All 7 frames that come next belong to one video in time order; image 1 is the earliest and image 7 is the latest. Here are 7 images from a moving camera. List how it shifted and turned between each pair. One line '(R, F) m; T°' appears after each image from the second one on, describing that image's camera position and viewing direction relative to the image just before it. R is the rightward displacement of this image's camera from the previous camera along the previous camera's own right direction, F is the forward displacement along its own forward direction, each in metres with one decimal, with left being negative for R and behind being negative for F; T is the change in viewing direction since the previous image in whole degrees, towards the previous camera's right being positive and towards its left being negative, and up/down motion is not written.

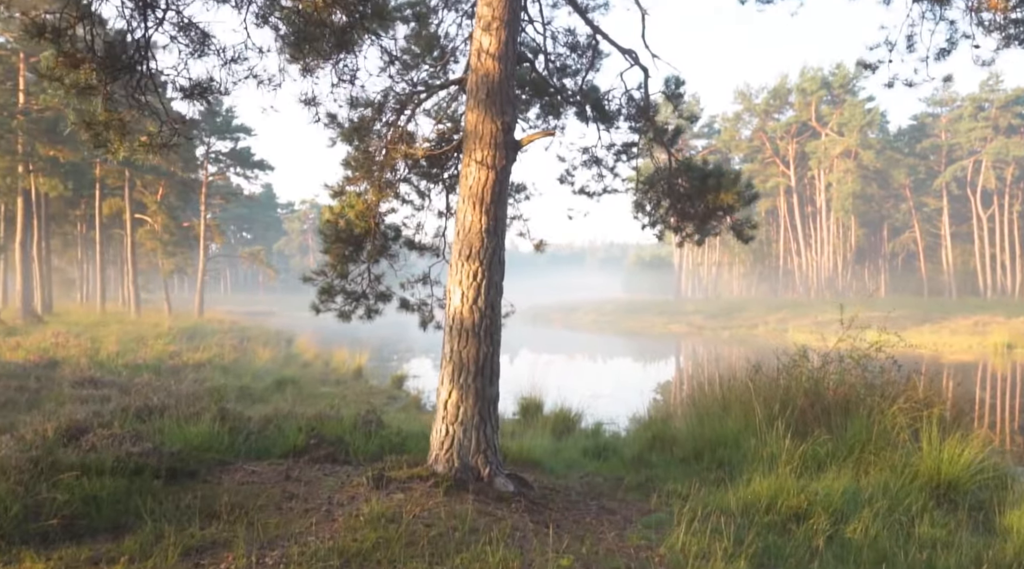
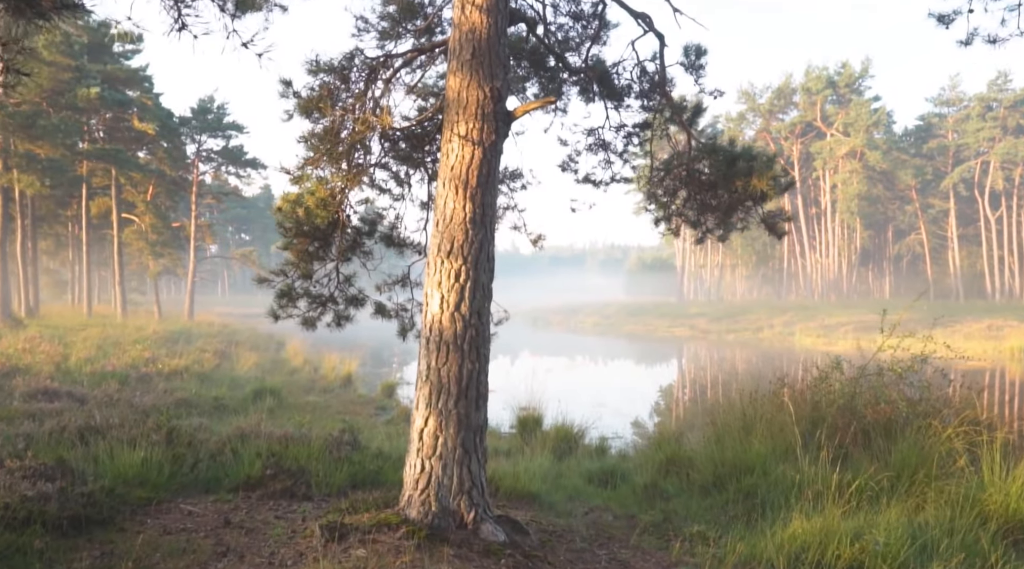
(+0.1, +1.1) m; 0°
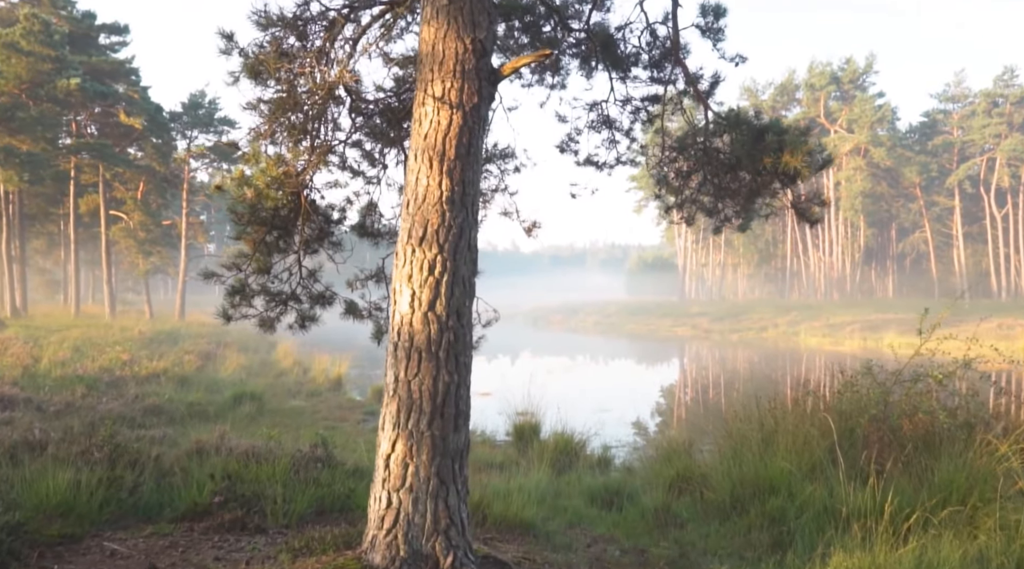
(+0.1, +0.9) m; 0°
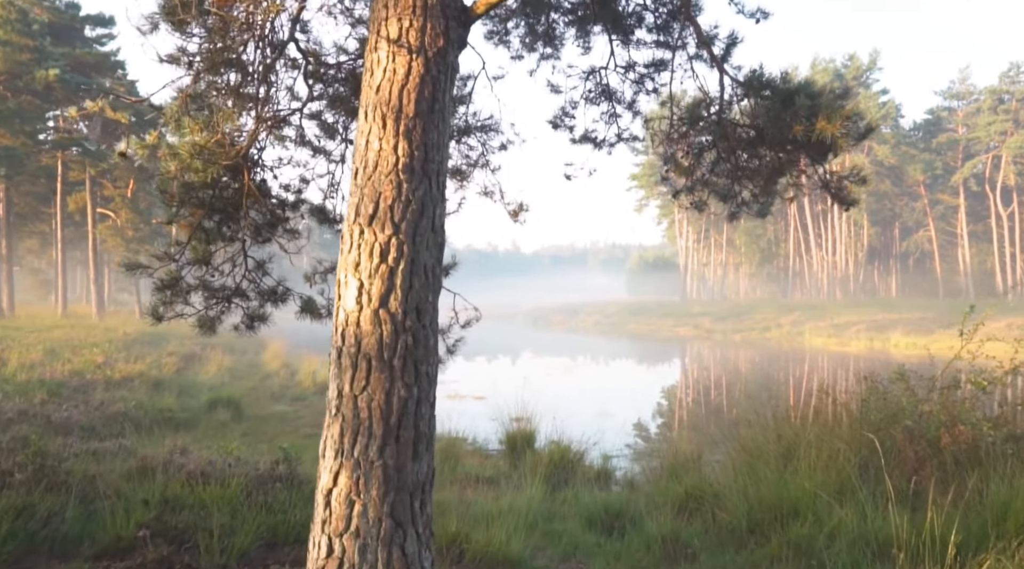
(+0.1, +0.8) m; 0°
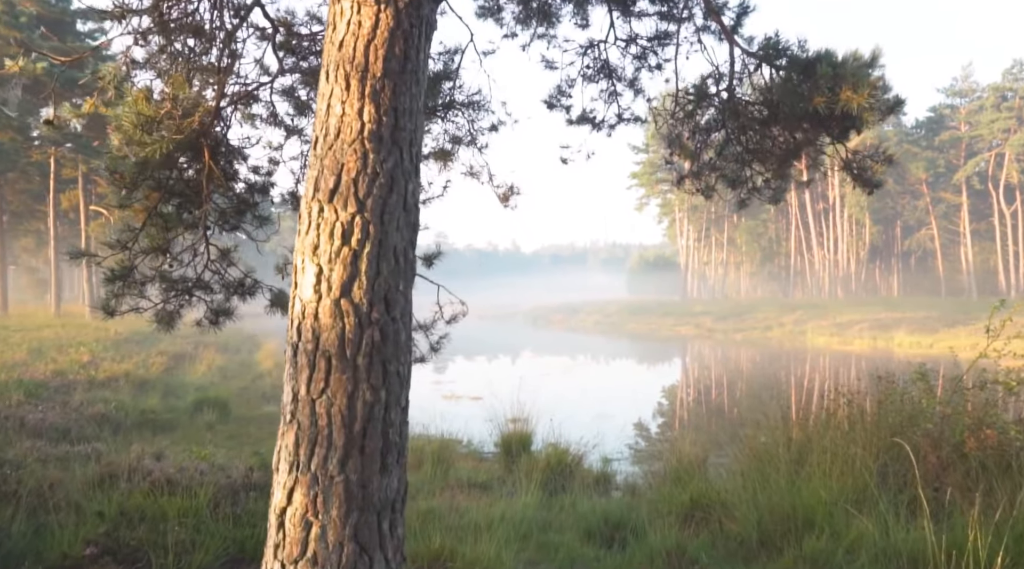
(+0.1, +0.4) m; 0°
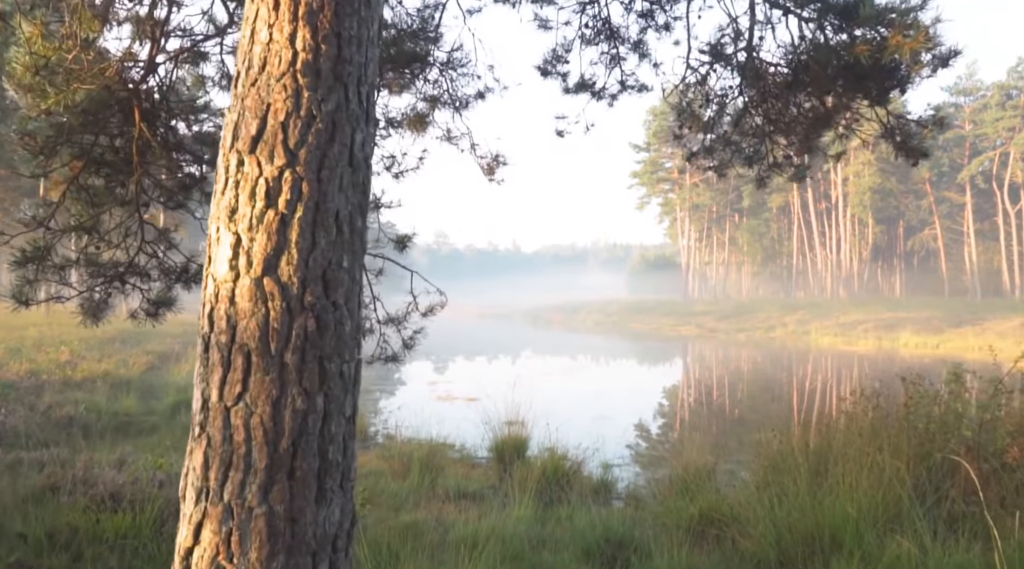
(+0.1, +0.6) m; 0°
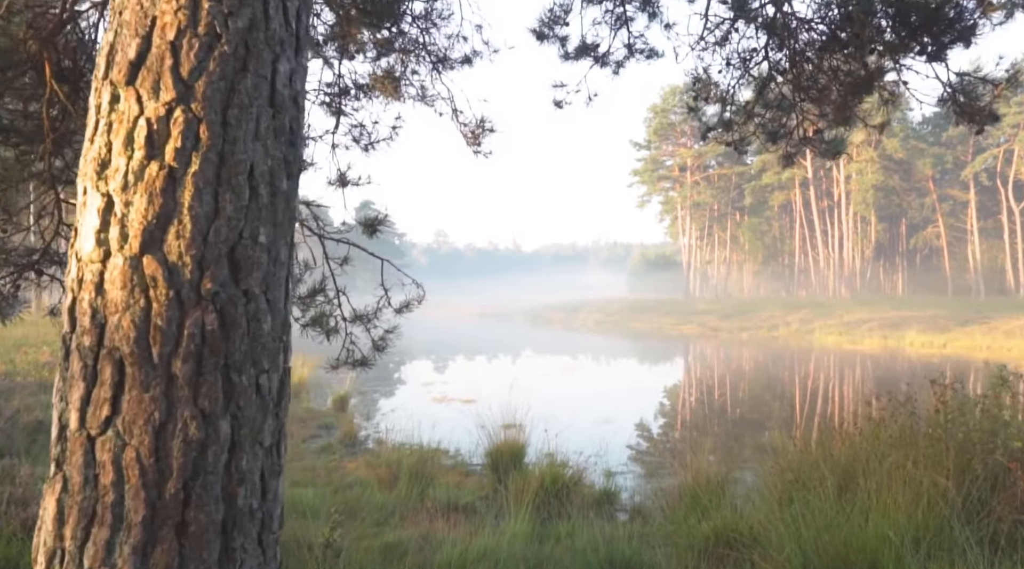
(0.0, +0.6) m; 0°
